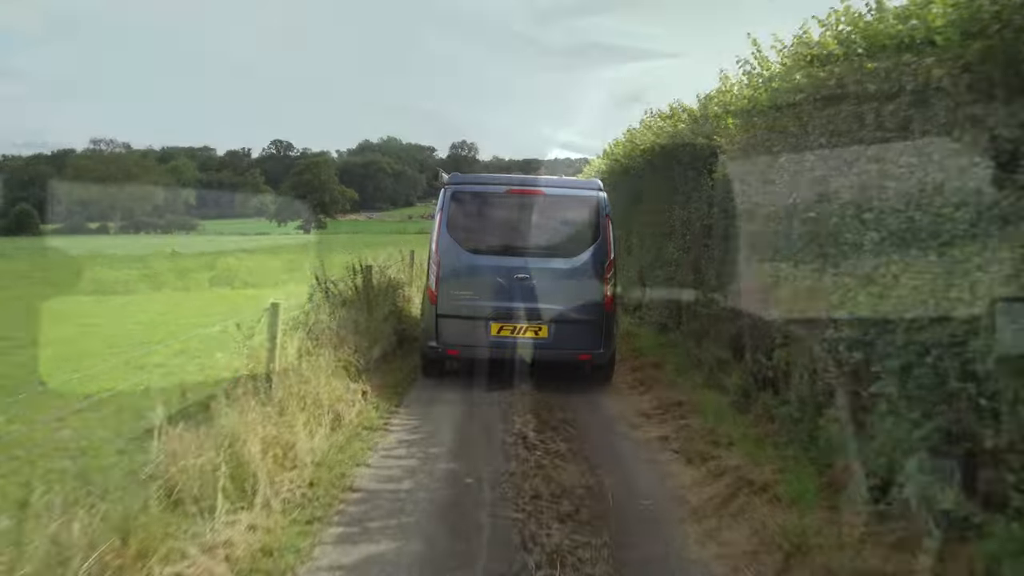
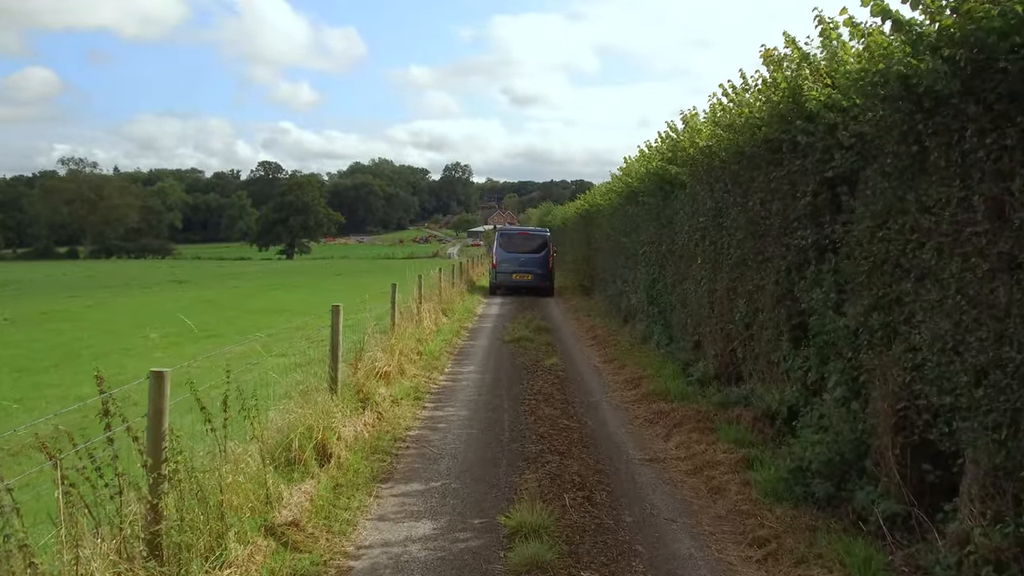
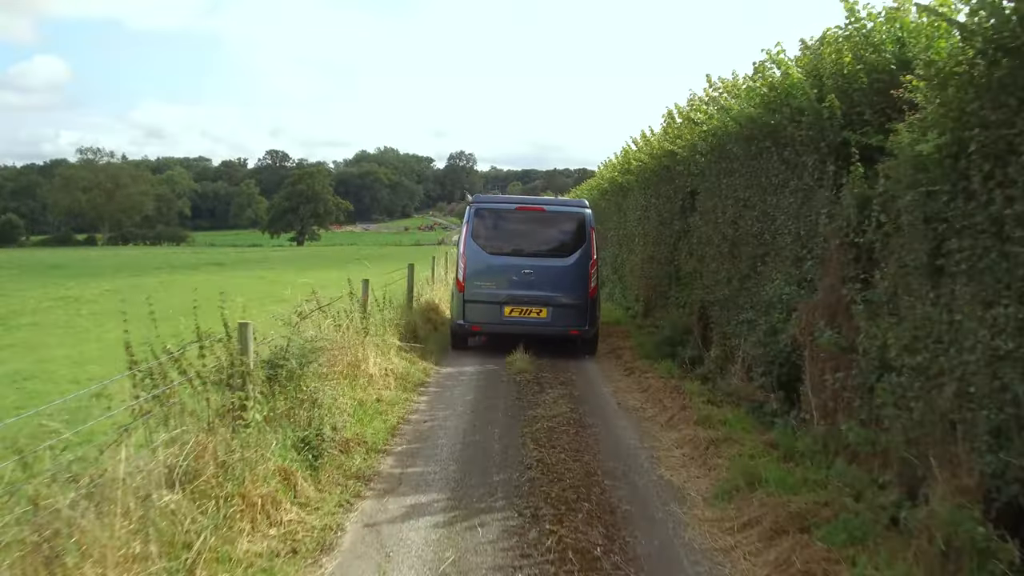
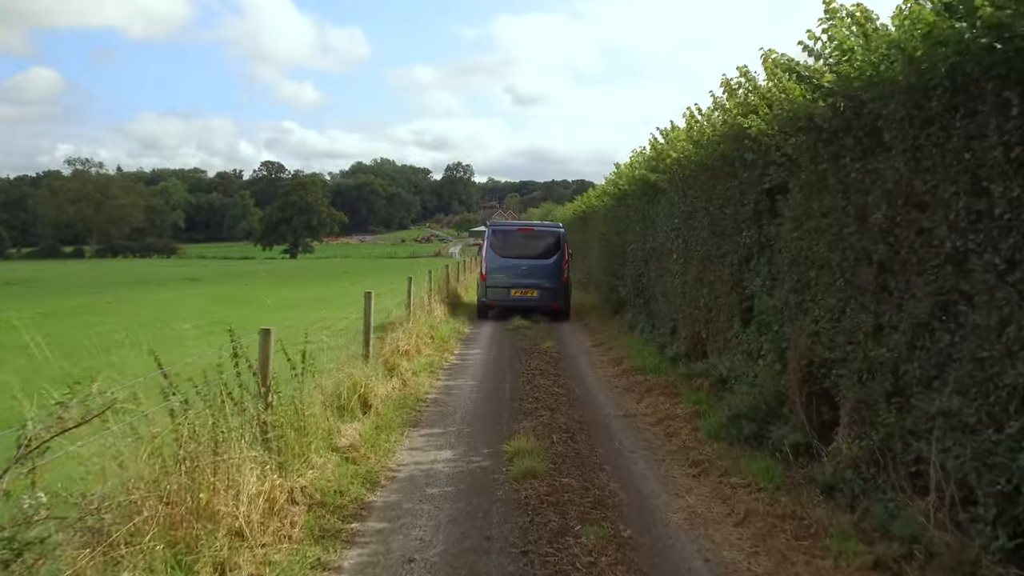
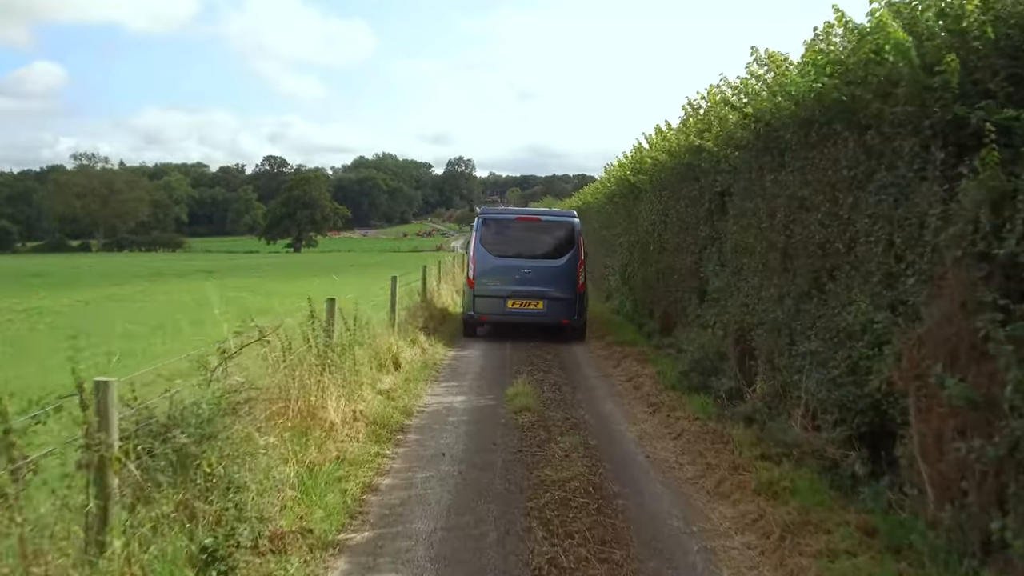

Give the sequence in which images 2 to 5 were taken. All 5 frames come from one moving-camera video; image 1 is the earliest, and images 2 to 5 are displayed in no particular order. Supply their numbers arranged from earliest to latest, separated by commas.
3, 5, 4, 2
